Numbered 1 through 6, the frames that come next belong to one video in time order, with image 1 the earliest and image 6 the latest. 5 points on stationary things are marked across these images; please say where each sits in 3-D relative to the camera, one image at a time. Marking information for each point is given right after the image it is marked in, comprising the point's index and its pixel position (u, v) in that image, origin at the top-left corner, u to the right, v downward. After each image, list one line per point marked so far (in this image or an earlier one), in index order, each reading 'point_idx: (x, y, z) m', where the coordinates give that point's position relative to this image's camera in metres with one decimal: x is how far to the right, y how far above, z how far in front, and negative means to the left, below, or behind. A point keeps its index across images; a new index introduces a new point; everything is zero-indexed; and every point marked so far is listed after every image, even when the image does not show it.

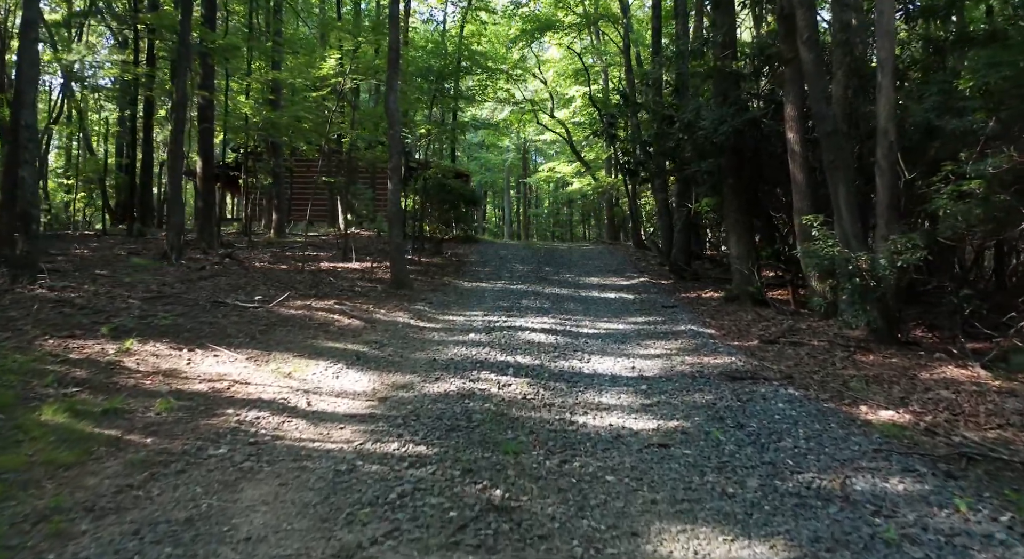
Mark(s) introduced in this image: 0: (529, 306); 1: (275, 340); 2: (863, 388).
0: (+0.3, -0.5, +11.4) m
1: (-2.7, -0.7, +7.6) m
2: (+3.6, -1.1, +6.7) m
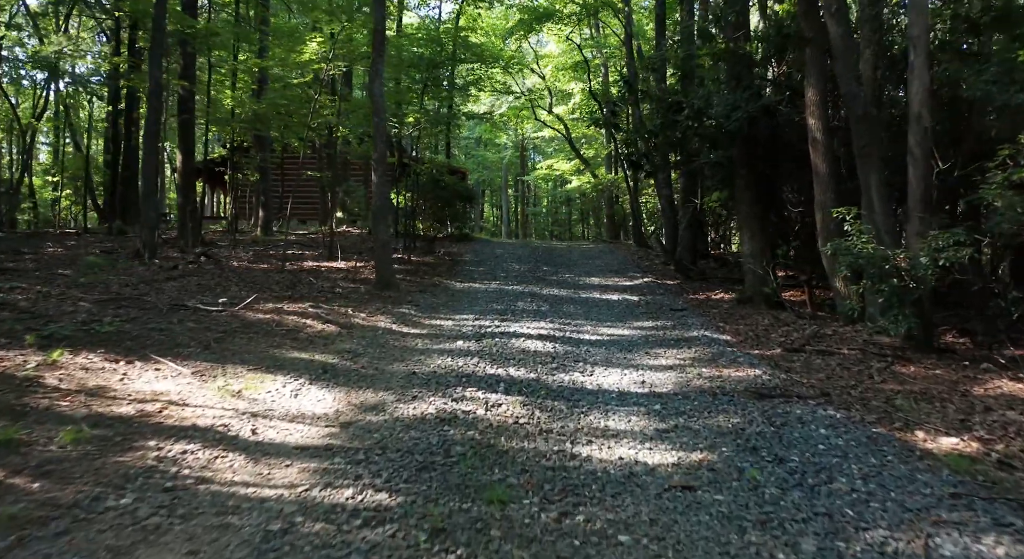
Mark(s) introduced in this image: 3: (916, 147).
0: (+0.2, -0.5, +10.4) m
1: (-2.8, -0.7, +6.6) m
2: (+3.5, -1.1, +5.7) m
3: (+5.2, +1.7, +8.5) m
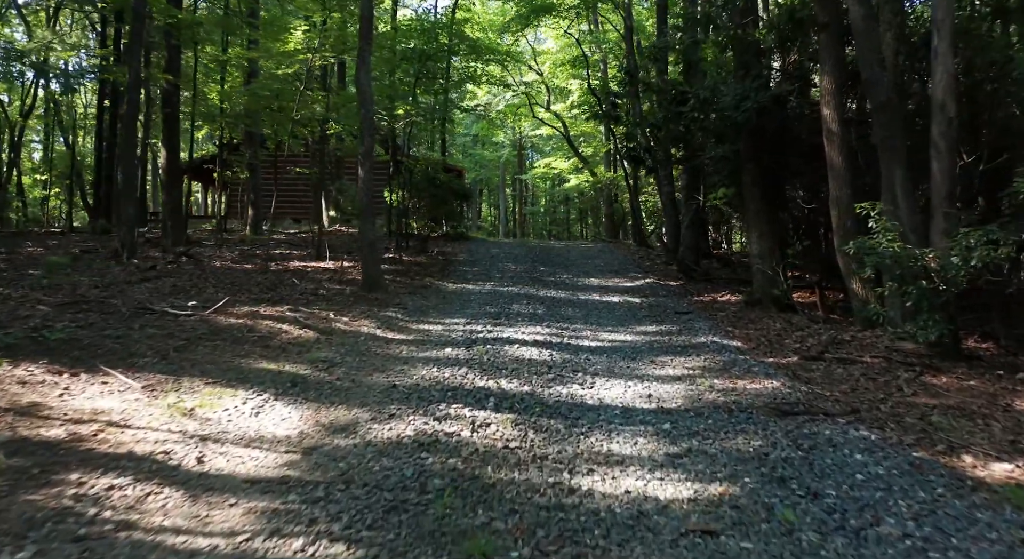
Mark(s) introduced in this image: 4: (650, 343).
0: (+0.1, -0.5, +9.8) m
1: (-2.9, -0.7, +6.0) m
2: (+3.4, -1.1, +5.1) m
3: (+5.1, +1.7, +7.8) m
4: (+1.6, -0.7, +7.7) m
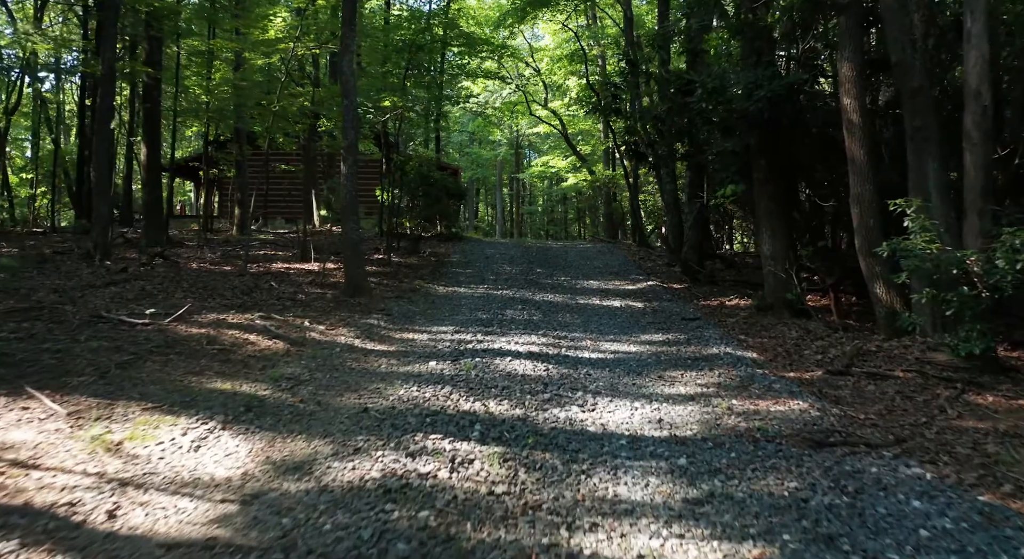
0: (0.0, -0.5, +9.0) m
1: (-3.0, -0.8, +5.2) m
2: (+3.3, -1.2, +4.4) m
3: (+5.0, +1.6, +7.1) m
4: (+1.5, -0.8, +6.9) m
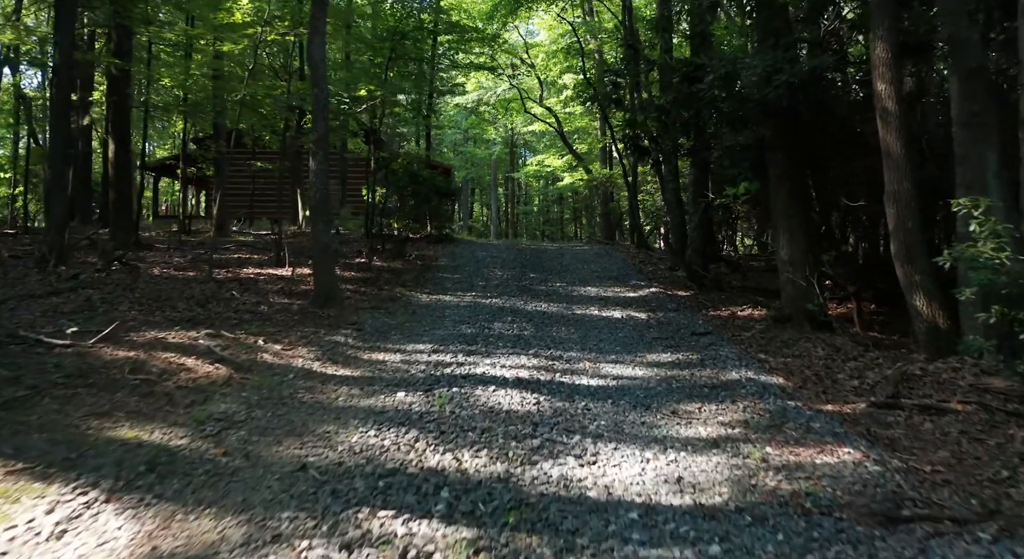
0: (-0.1, -0.7, +8.0) m
1: (-3.1, -0.9, +4.2) m
2: (+3.2, -1.3, +3.4) m
3: (+4.9, +1.5, +6.1) m
4: (+1.4, -0.9, +5.9) m
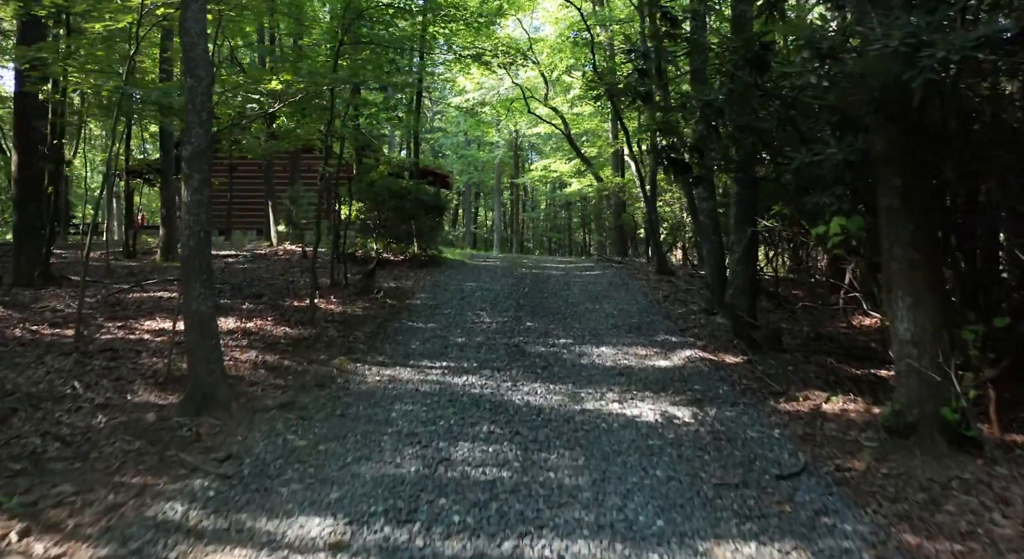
0: (-0.3, -1.5, +4.9) m
1: (-3.4, -1.7, +1.2) m
2: (+3.0, -2.1, +0.3) m
3: (+4.6, +0.7, +3.0) m
4: (+1.1, -1.7, +2.9) m
